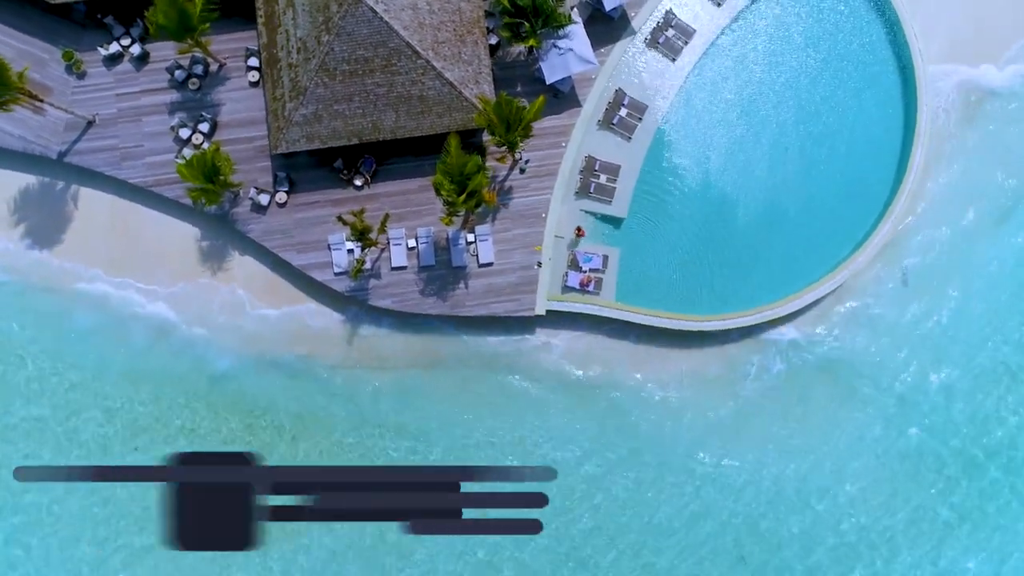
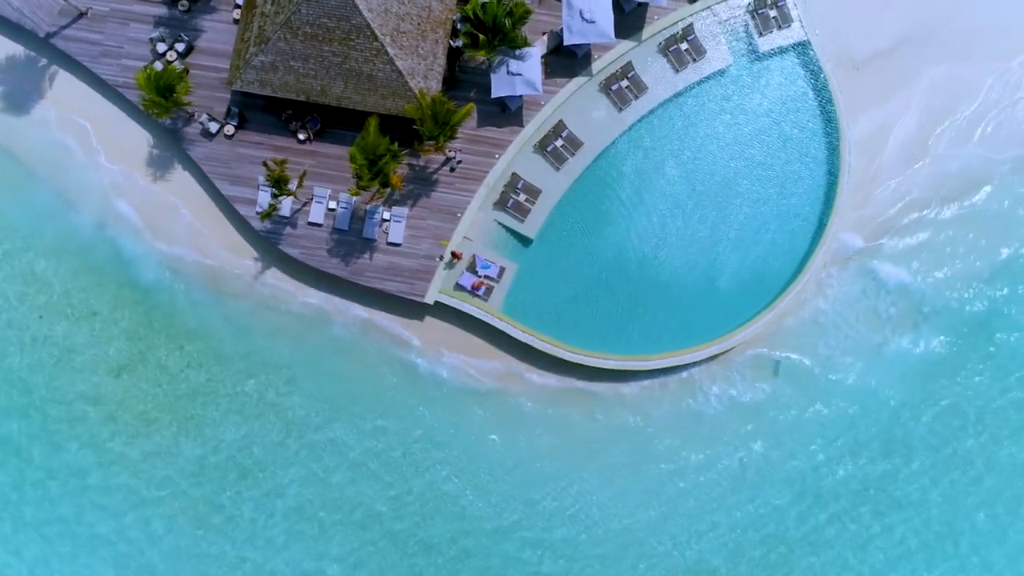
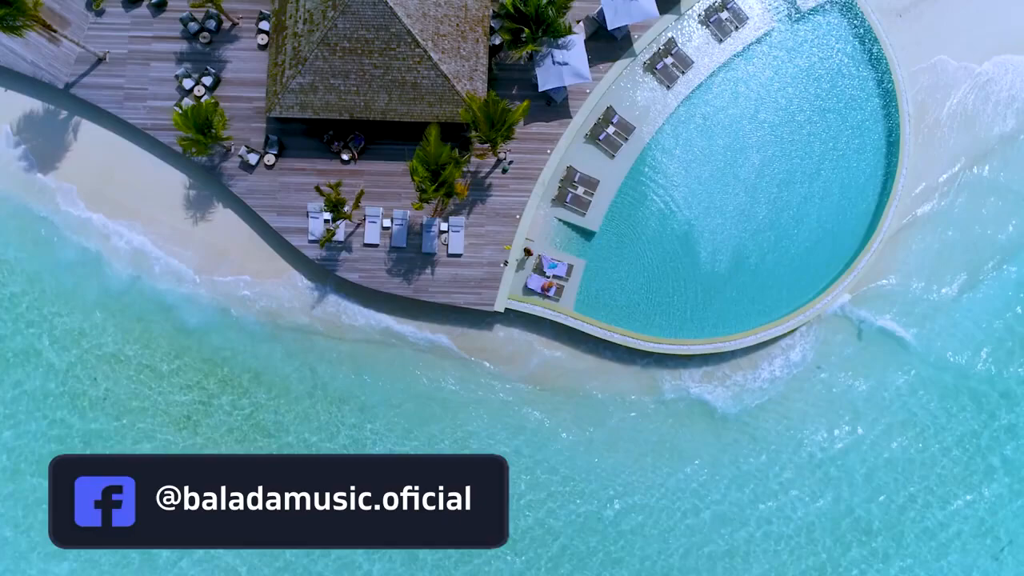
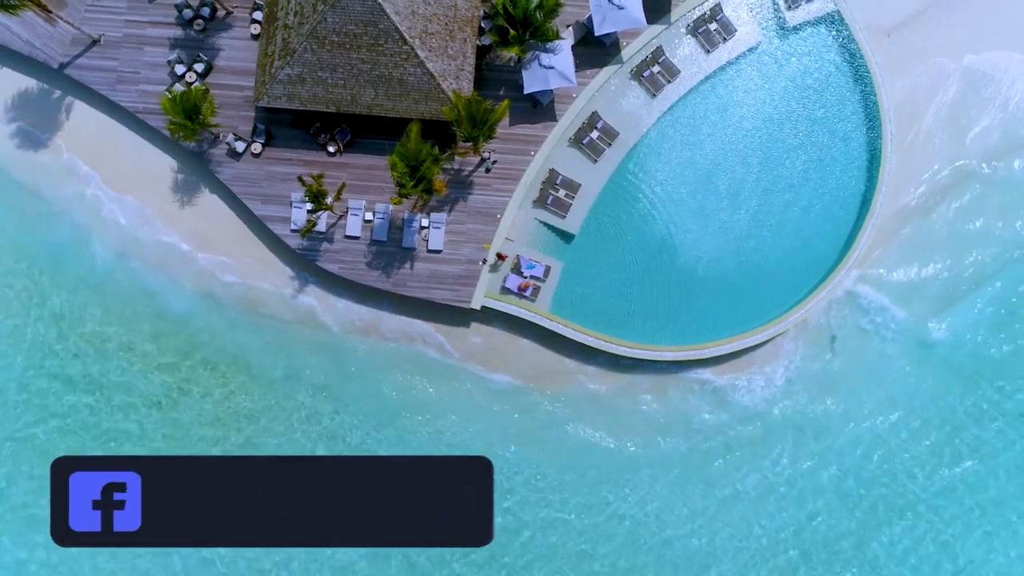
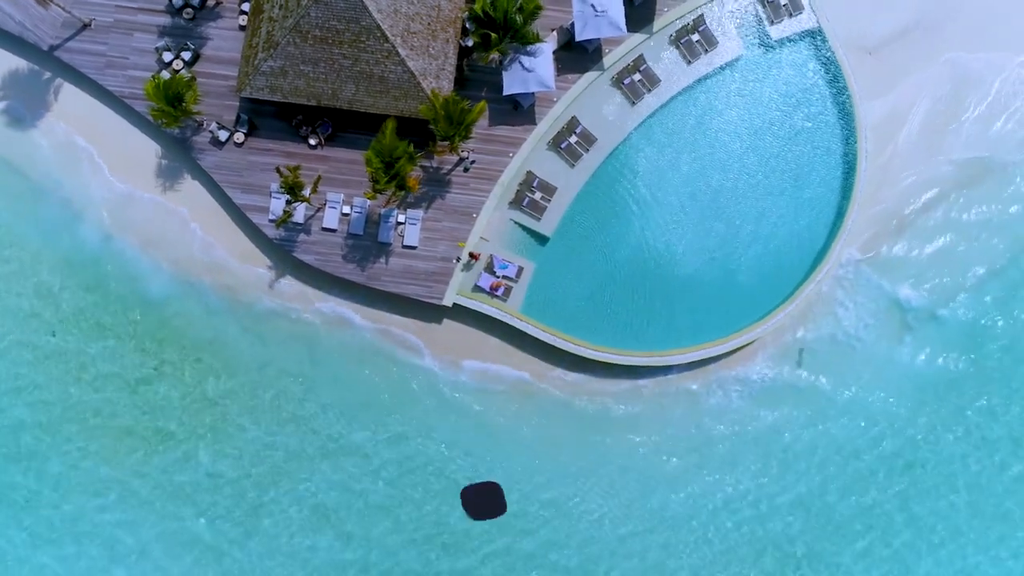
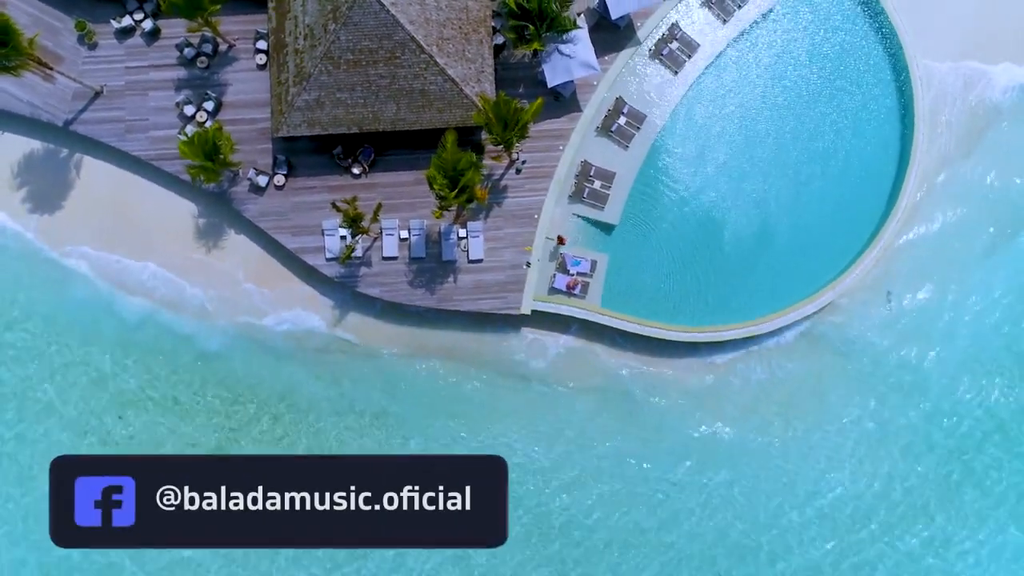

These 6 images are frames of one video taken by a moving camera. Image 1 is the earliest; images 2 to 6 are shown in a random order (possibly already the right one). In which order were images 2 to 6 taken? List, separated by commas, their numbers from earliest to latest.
6, 3, 4, 5, 2
